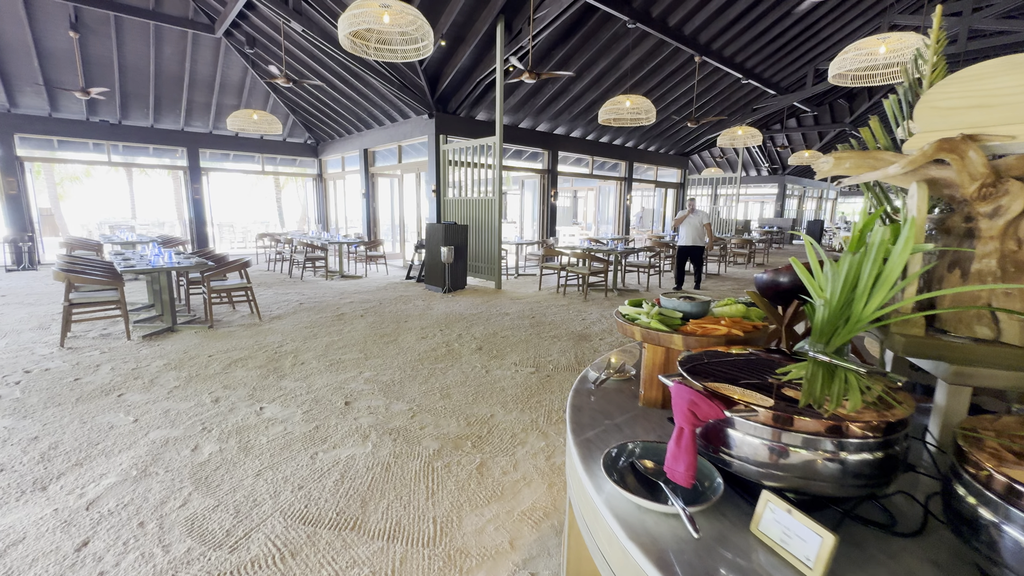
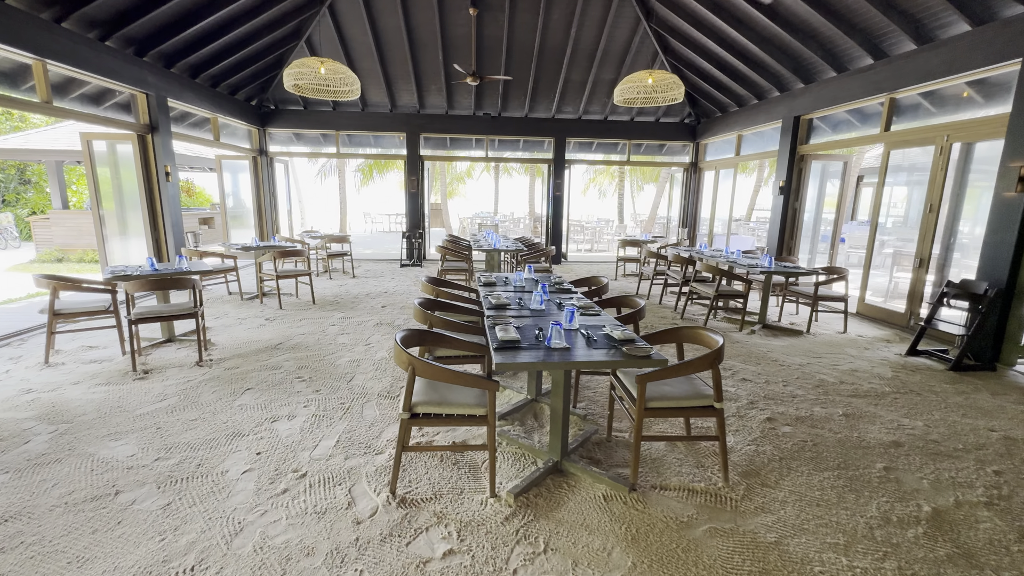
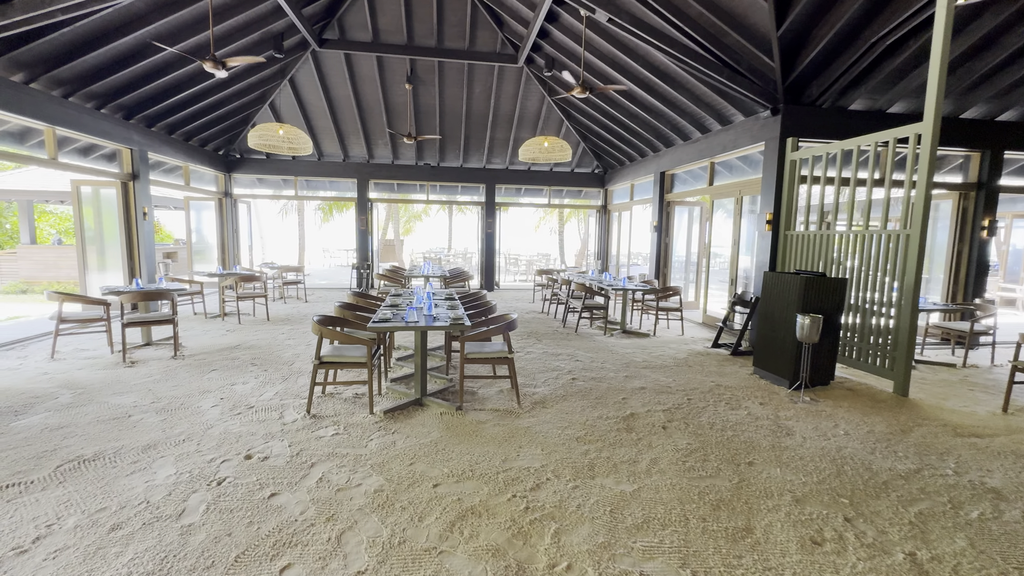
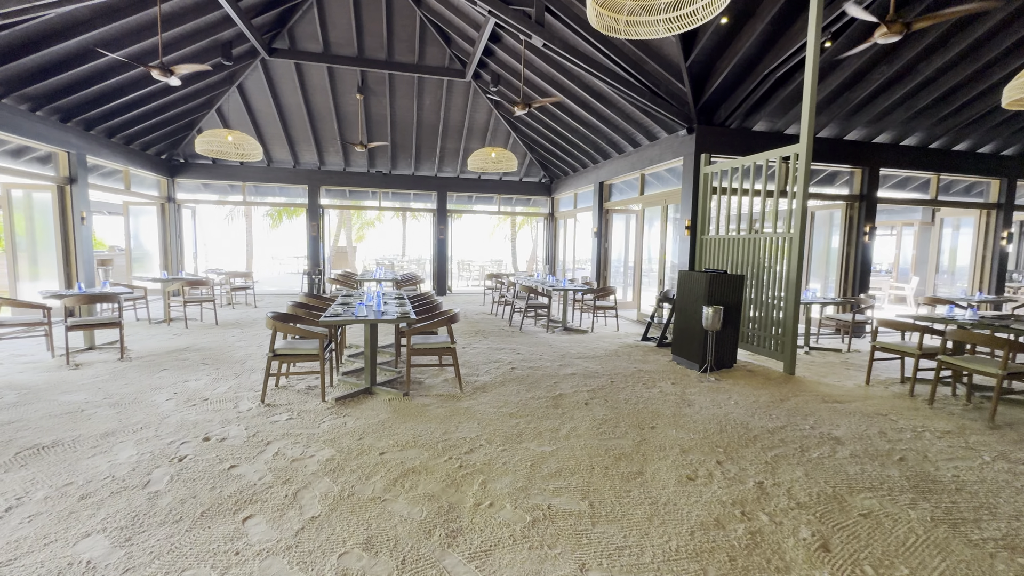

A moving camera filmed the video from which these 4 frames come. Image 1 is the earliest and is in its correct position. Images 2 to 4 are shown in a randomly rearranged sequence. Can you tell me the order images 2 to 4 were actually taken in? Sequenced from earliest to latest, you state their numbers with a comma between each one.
4, 3, 2
